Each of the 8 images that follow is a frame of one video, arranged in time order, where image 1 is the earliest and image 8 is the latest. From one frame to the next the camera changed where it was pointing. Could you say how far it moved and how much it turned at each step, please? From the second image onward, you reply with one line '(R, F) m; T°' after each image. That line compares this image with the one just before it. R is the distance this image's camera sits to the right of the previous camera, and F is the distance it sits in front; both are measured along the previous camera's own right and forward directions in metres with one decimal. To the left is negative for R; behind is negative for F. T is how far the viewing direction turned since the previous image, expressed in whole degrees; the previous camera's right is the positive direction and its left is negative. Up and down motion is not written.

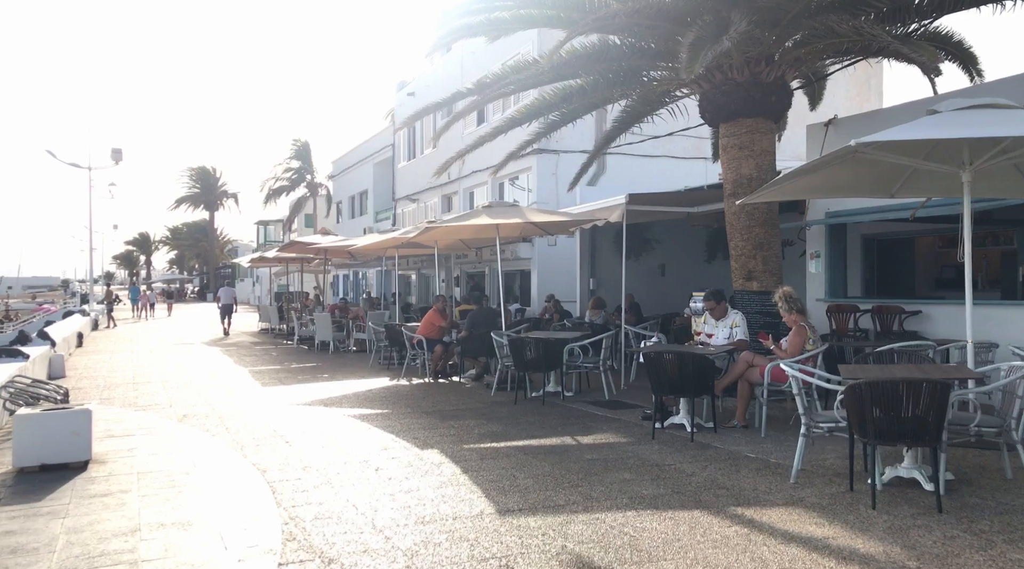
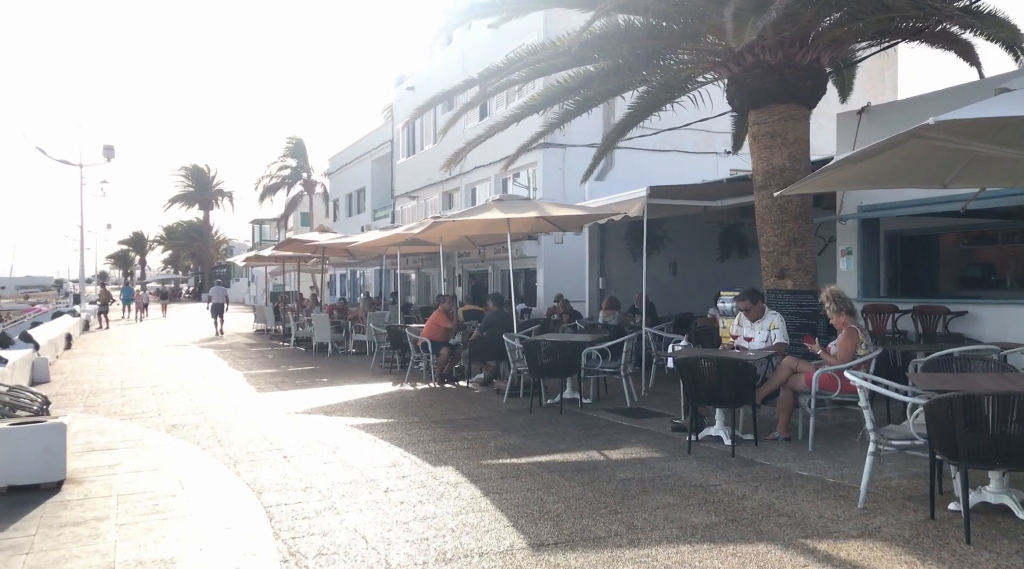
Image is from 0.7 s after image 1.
(-0.2, +0.7) m; 0°
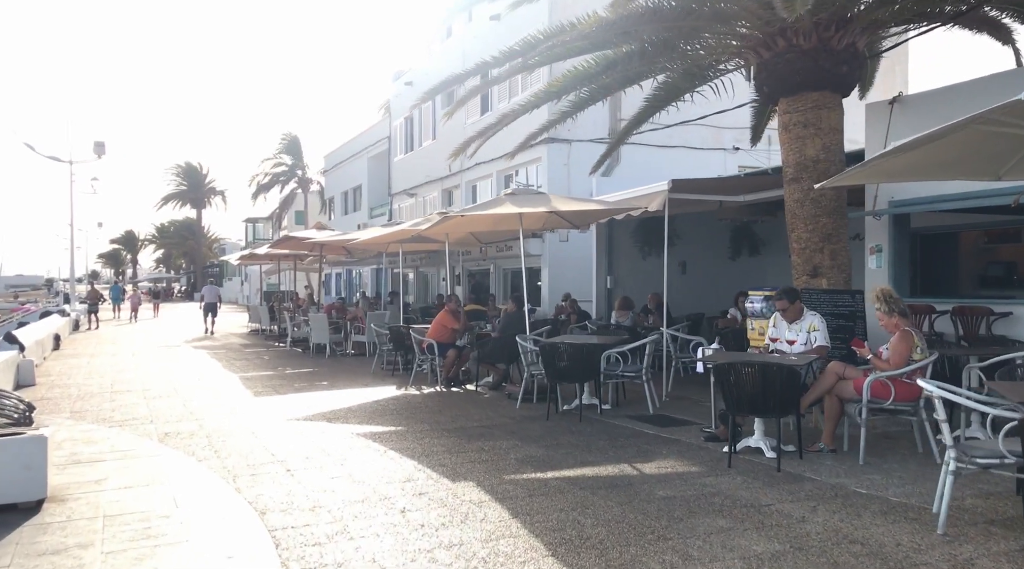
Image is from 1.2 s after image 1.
(-0.2, +0.6) m; 0°
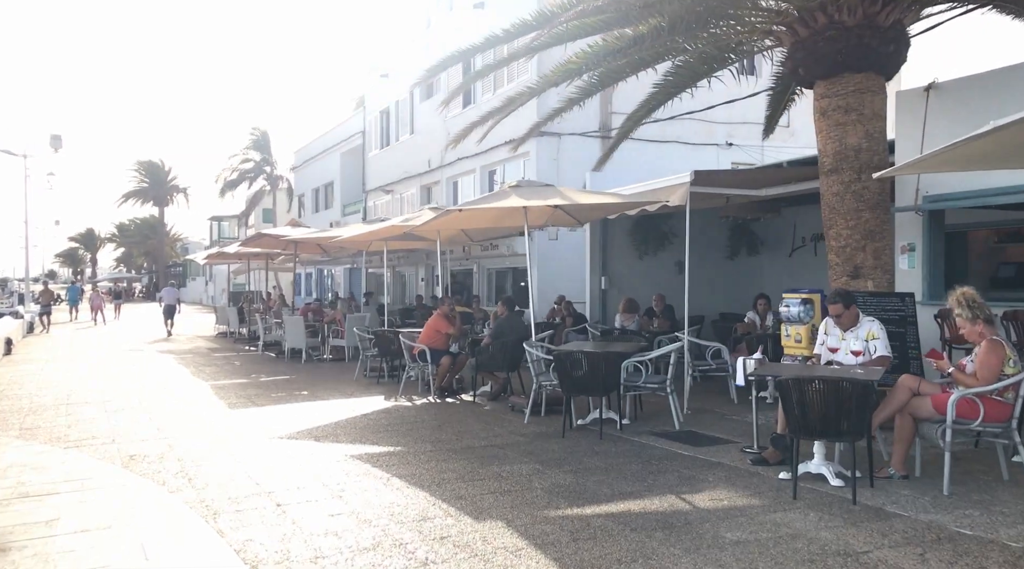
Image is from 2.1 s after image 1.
(-0.4, +0.9) m; +2°
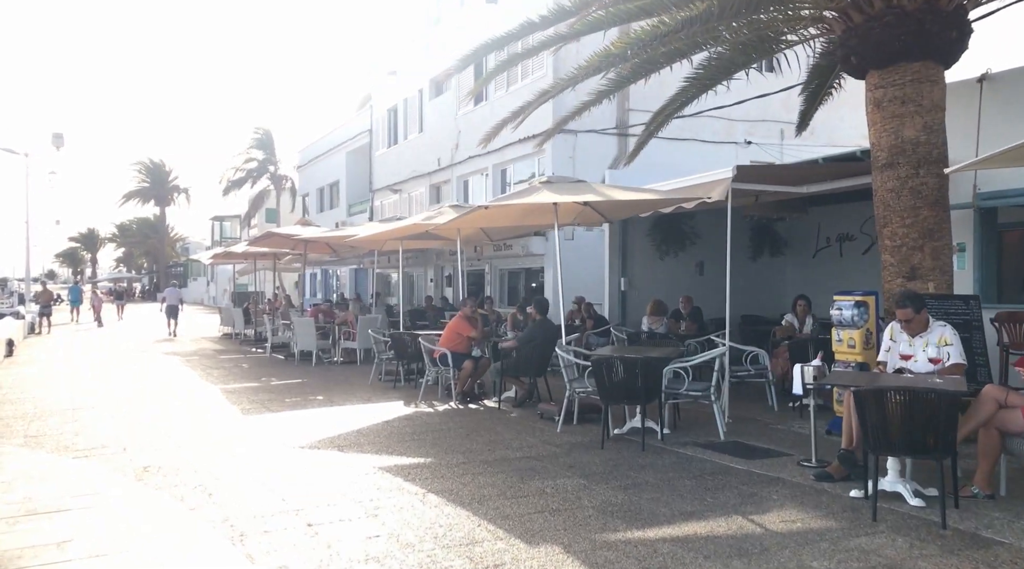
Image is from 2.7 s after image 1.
(-0.3, +0.5) m; 0°
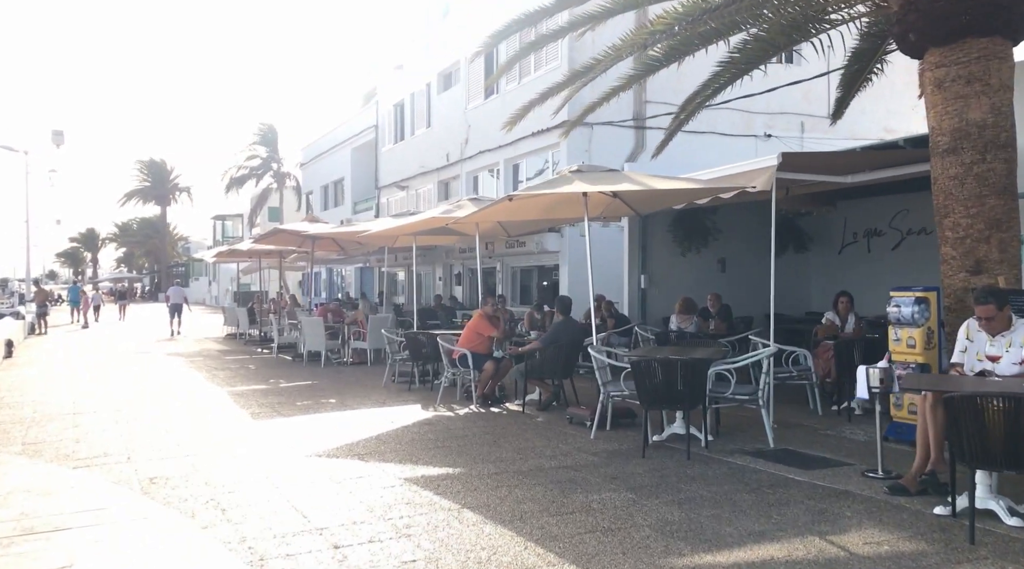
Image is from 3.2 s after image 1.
(-0.3, +0.5) m; 0°
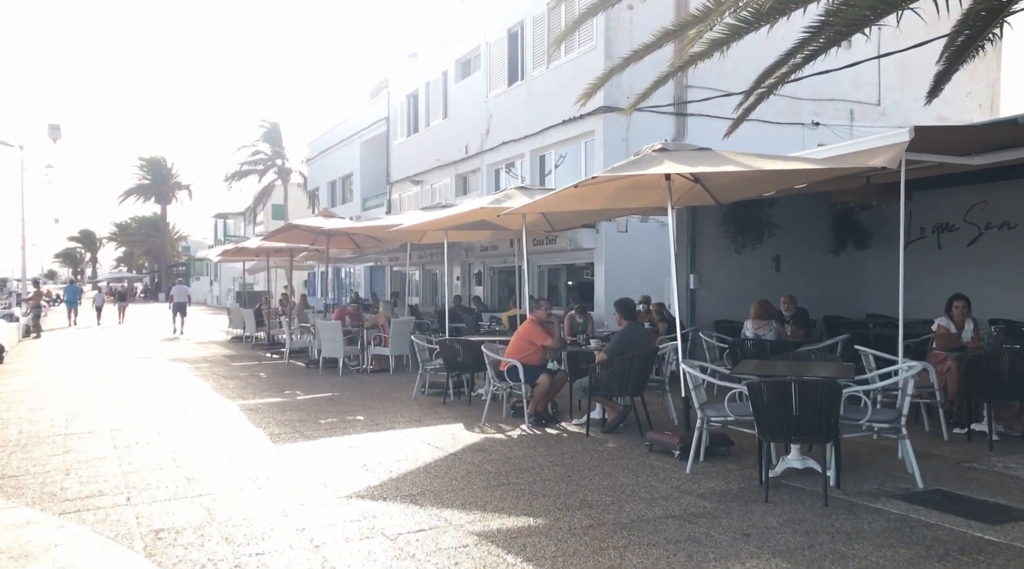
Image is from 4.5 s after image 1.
(-0.6, +1.3) m; 0°
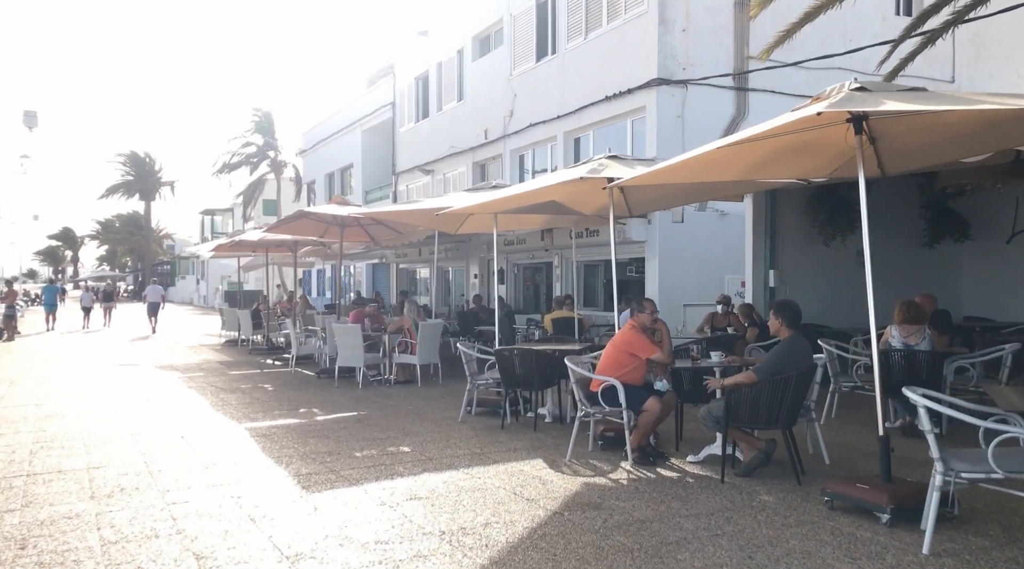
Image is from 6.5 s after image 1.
(-0.9, +2.0) m; +1°
